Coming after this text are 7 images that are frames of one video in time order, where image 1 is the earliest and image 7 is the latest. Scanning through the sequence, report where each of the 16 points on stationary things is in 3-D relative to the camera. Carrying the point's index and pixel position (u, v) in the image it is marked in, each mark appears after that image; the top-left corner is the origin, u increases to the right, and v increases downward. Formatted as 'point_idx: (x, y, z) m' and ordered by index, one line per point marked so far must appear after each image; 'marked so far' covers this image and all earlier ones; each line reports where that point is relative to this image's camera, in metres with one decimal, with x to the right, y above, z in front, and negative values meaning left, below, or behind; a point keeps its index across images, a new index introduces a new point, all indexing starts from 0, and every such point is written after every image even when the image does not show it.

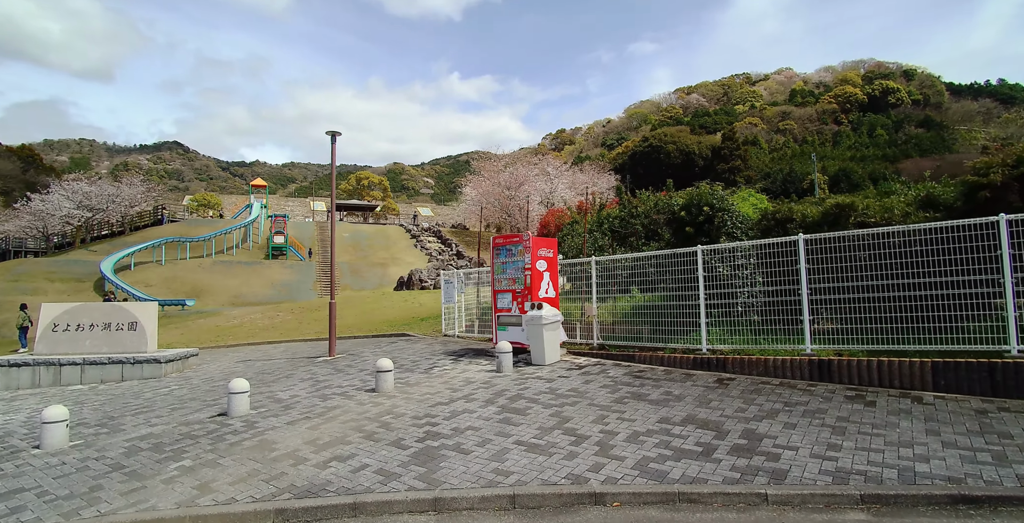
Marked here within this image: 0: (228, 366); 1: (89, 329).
0: (-6.3, -2.3, +10.7) m
1: (-9.3, -1.5, +10.7) m
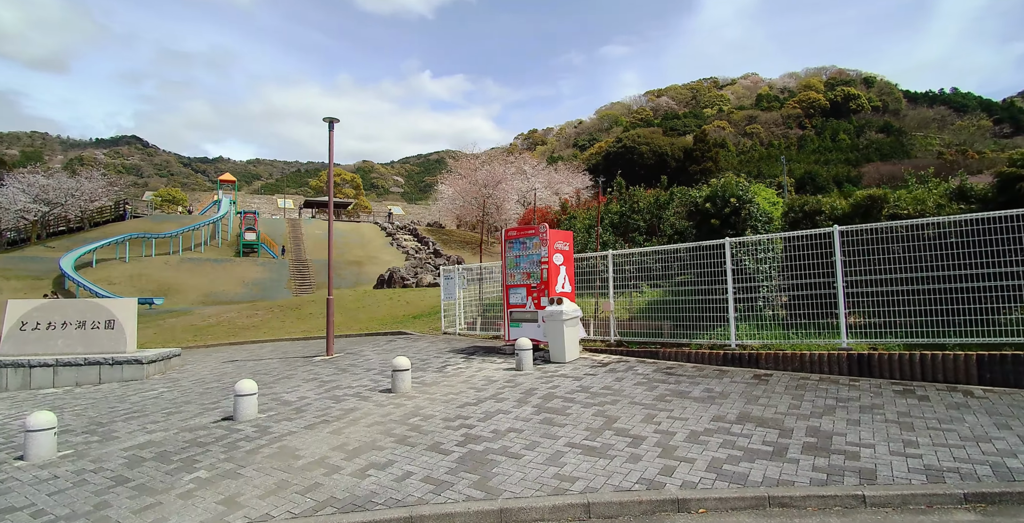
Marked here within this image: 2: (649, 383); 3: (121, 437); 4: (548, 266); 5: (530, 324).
0: (-6.1, -2.2, +10.0) m
1: (-9.1, -1.3, +9.8) m
2: (+1.9, -1.6, +6.5) m
3: (-4.5, -2.1, +5.6) m
4: (+0.6, -0.1, +8.3) m
5: (+0.3, -1.1, +8.5) m
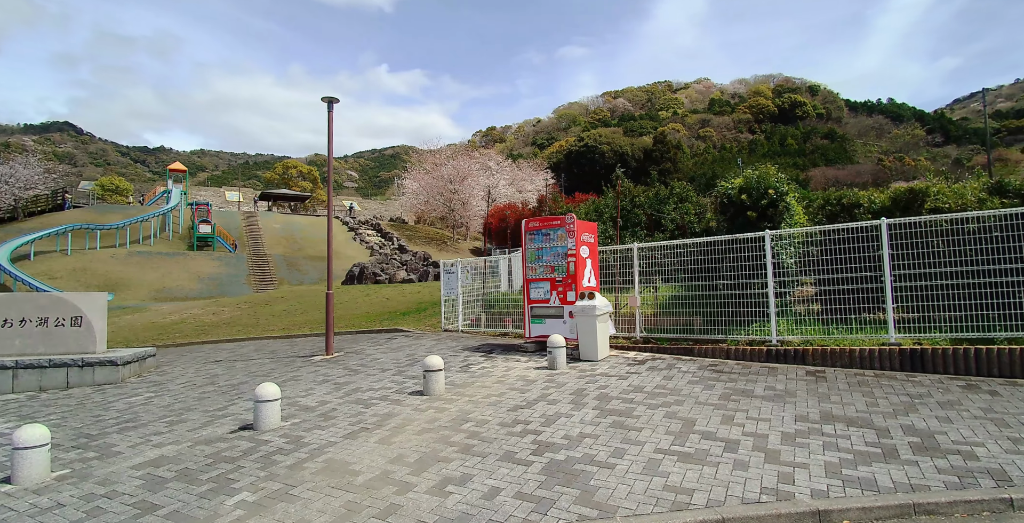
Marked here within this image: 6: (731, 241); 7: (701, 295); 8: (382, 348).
0: (-5.8, -2.0, +9.0) m
1: (-8.8, -1.1, +8.6) m
2: (+2.5, -1.5, +6.2) m
3: (-3.8, -1.9, +4.7) m
4: (+1.0, 0.0, +7.9) m
5: (+0.7, -1.0, +8.1) m
6: (+3.5, +0.3, +7.6) m
7: (+3.1, -0.5, +7.8) m
8: (-2.5, -1.7, +9.5) m
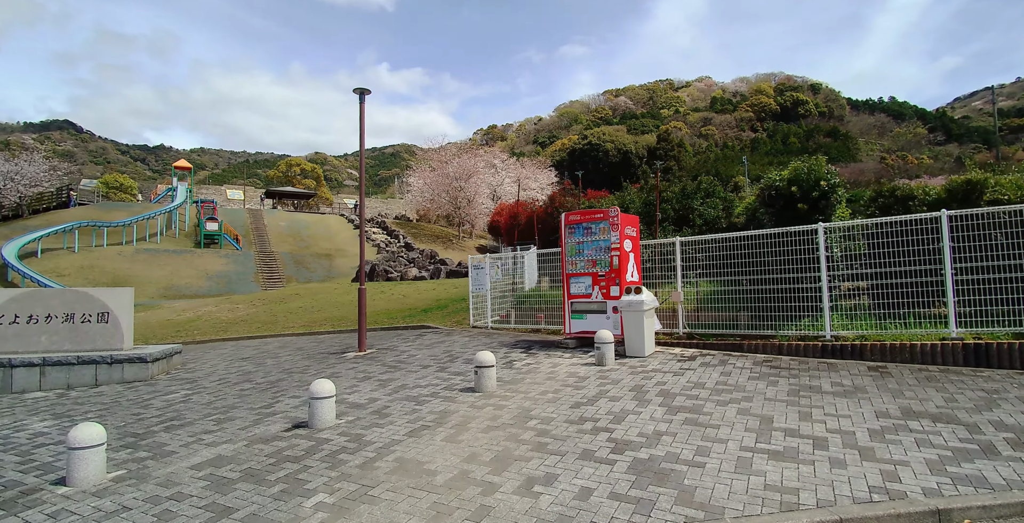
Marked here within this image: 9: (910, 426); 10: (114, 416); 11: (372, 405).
0: (-5.1, -1.9, +8.8) m
1: (-8.1, -1.0, +8.4) m
2: (+3.1, -1.4, +6.0) m
3: (-3.1, -1.8, +4.5) m
4: (+1.7, +0.1, +7.7) m
5: (+1.4, -0.9, +7.9) m
6: (+4.1, +0.4, +7.5) m
7: (+3.7, -0.4, +7.7) m
8: (-1.9, -1.6, +9.3) m
9: (+3.7, -1.5, +4.5) m
10: (-5.0, -1.9, +6.1) m
11: (-1.7, -1.7, +5.8) m
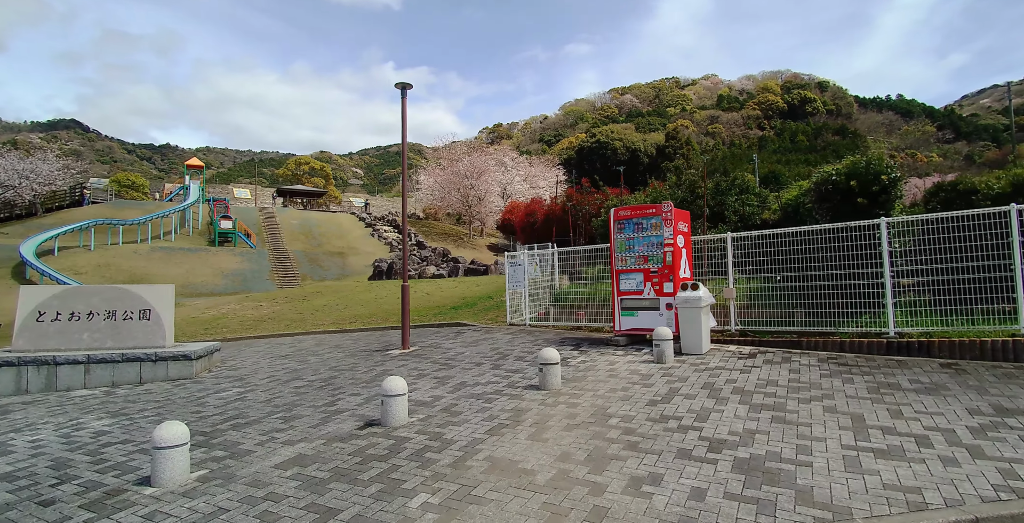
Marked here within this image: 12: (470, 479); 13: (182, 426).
0: (-4.3, -1.8, +8.7) m
1: (-7.3, -1.0, +8.3) m
2: (+3.9, -1.4, +5.9) m
3: (-2.3, -1.8, +4.4) m
4: (+2.5, +0.2, +7.6) m
5: (+2.2, -0.8, +7.8) m
6: (+4.9, +0.5, +7.3) m
7: (+4.5, -0.4, +7.5) m
8: (-1.1, -1.5, +9.2) m
9: (+4.5, -1.5, +4.3) m
10: (-4.2, -1.9, +6.0) m
11: (-0.9, -1.6, +5.6) m
12: (-0.3, -1.7, +3.8) m
13: (-2.8, -1.4, +4.1) m
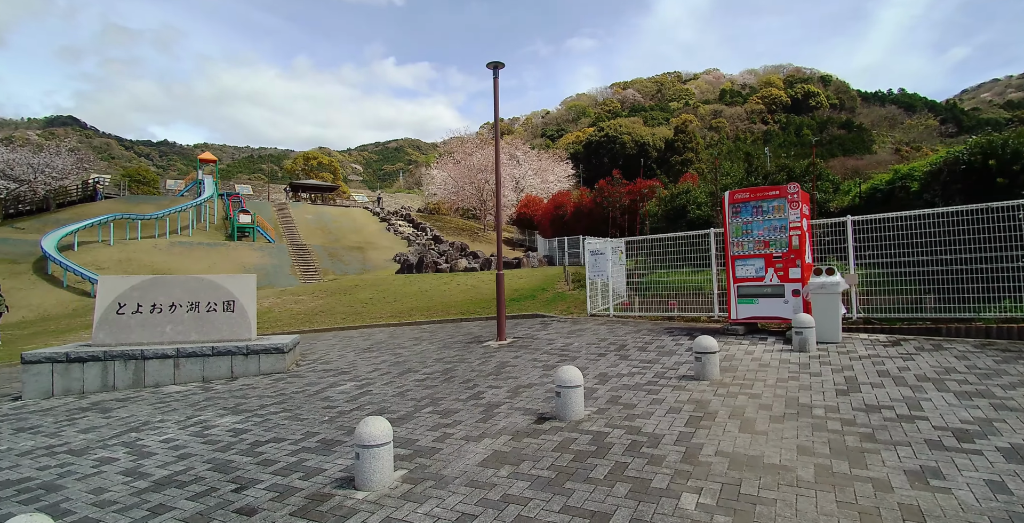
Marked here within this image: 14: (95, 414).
0: (-2.6, -1.6, +8.3) m
1: (-5.5, -0.8, +7.8) m
2: (+5.7, -1.1, +5.5) m
3: (-0.5, -1.6, +4.0) m
4: (+4.3, +0.4, +7.2) m
5: (+4.0, -0.6, +7.4) m
6: (+6.7, +0.7, +6.9) m
7: (+6.3, -0.1, +7.1) m
8: (+0.7, -1.3, +8.8) m
9: (+6.2, -1.2, +4.0) m
10: (-2.4, -1.7, +5.5) m
11: (+0.9, -1.4, +5.2) m
12: (+1.5, -1.5, +3.4) m
13: (-1.0, -1.2, +3.6) m
14: (-5.1, -1.9, +6.0) m
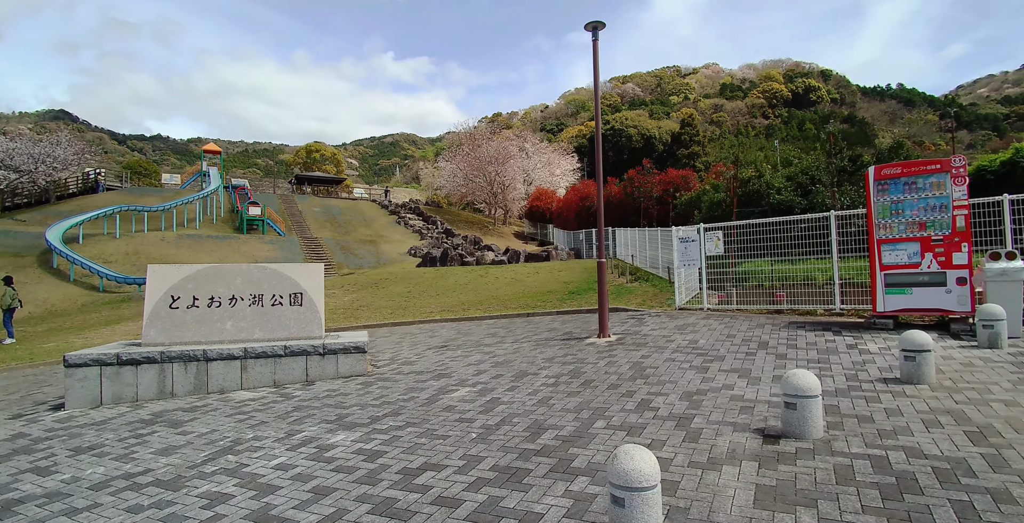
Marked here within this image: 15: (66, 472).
0: (-1.0, -1.4, +7.2) m
1: (-3.9, -0.6, +6.7) m
2: (+7.3, -0.9, +4.6) m
3: (+1.1, -1.4, +3.0) m
4: (+5.9, +0.6, +6.2) m
5: (+5.6, -0.4, +6.4) m
6: (+8.3, +0.9, +6.0) m
7: (+7.9, +0.1, +6.2) m
8: (+2.3, -1.1, +7.8) m
9: (+7.9, -1.0, +3.0) m
10: (-0.8, -1.5, +4.5) m
11: (+2.5, -1.2, +4.3) m
12: (+3.1, -1.3, +2.4) m
13: (+0.7, -1.0, +2.6) m
14: (-3.5, -1.7, +4.9) m
15: (-3.7, -1.7, +4.0) m
